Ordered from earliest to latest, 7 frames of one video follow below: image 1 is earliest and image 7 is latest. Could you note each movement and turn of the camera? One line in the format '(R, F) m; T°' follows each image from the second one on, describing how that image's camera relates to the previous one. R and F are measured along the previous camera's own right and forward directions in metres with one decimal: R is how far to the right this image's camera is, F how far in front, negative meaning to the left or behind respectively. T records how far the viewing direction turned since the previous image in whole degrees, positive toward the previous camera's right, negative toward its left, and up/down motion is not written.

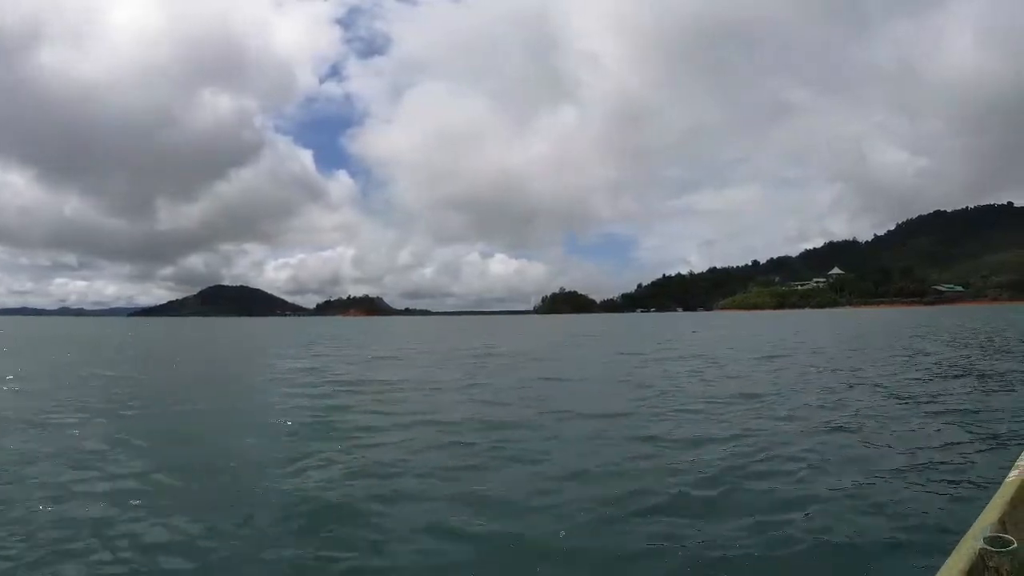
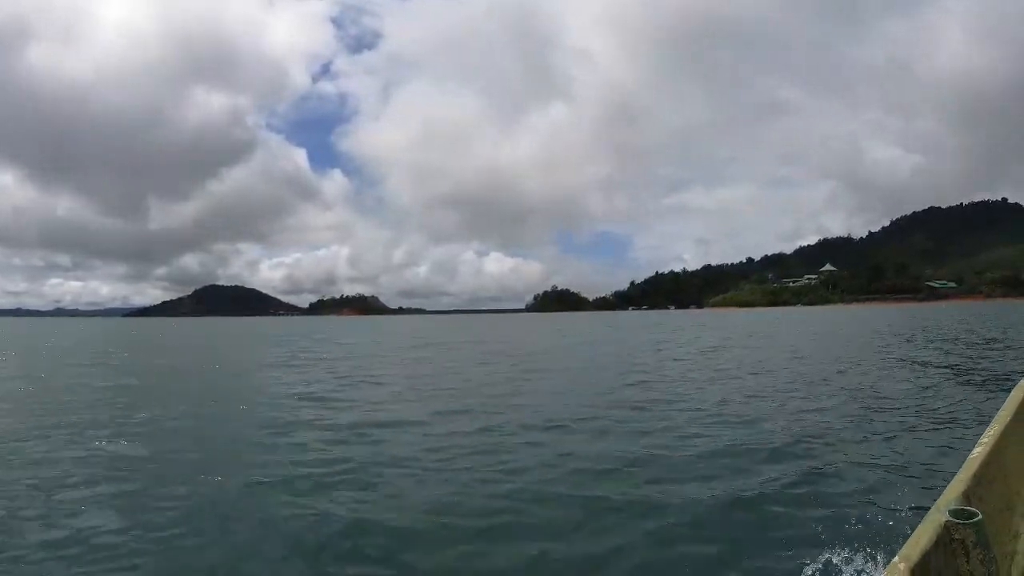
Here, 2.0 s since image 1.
(-0.3, +1.7) m; 0°
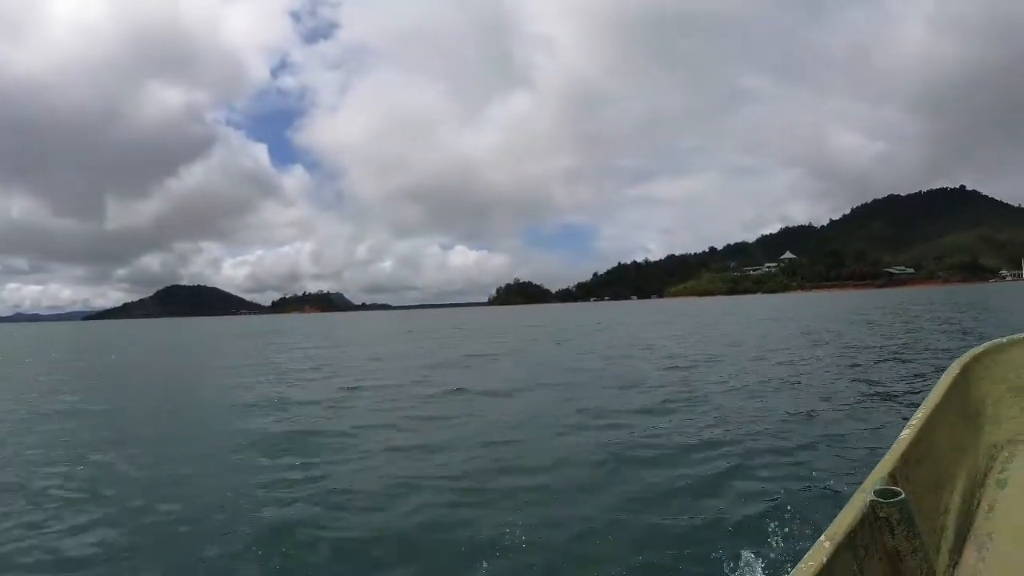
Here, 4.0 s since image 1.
(-0.3, -1.3) m; +3°
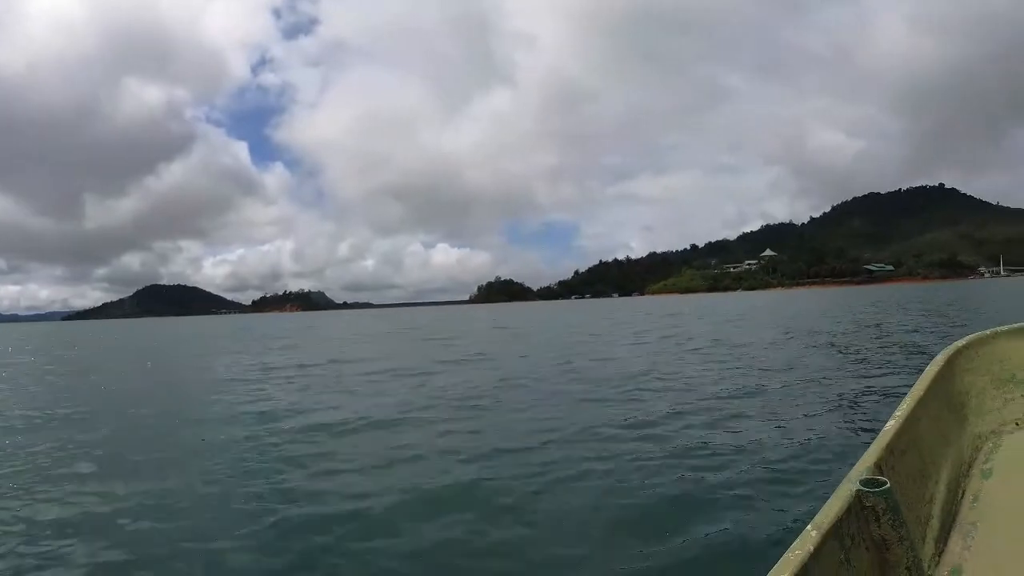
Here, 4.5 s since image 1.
(-0.4, 0.0) m; +1°
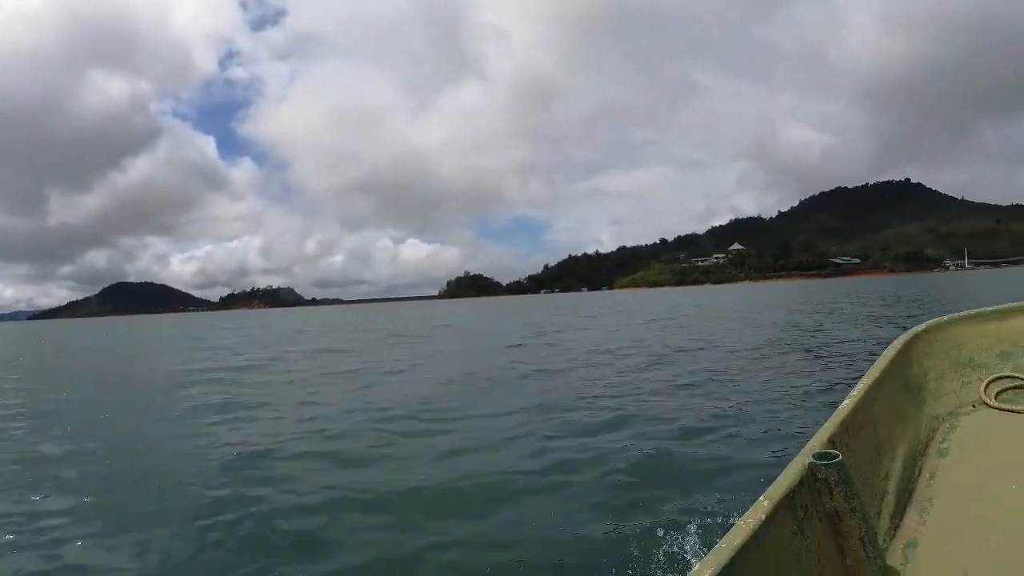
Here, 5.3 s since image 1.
(-0.3, -0.7) m; +2°
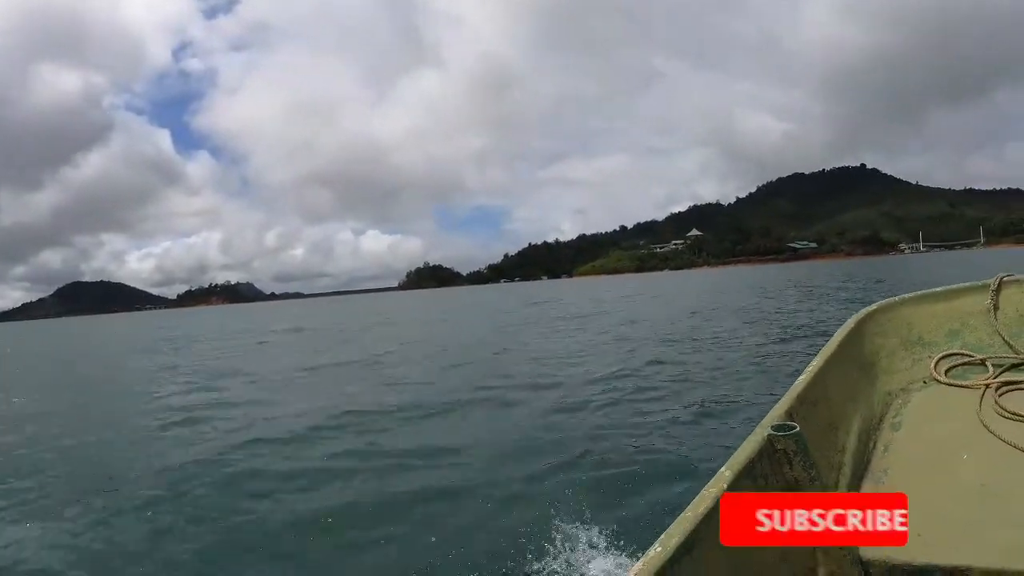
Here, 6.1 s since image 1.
(-0.1, -0.5) m; +3°
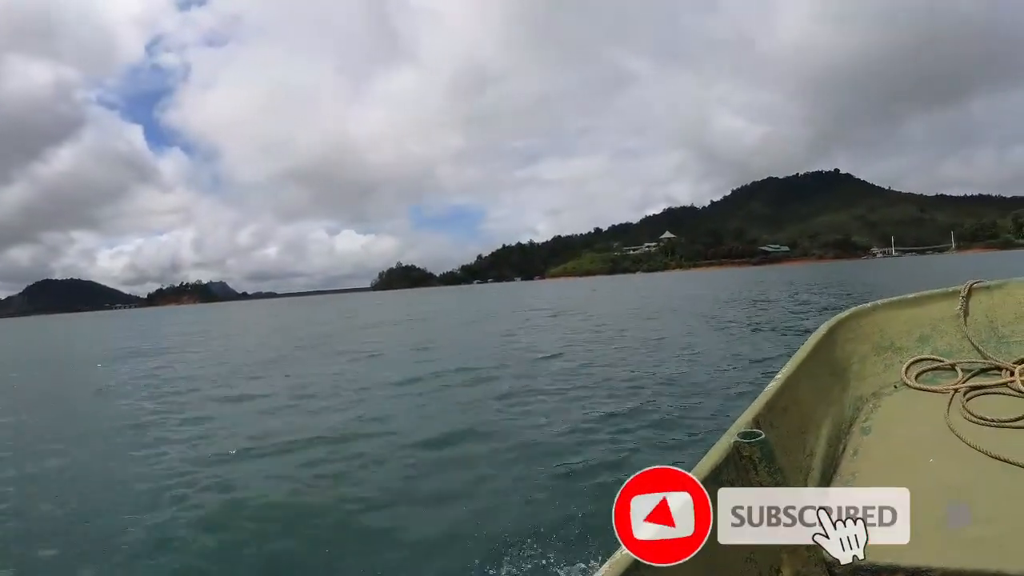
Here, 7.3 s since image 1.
(+0.3, +0.4) m; +2°
